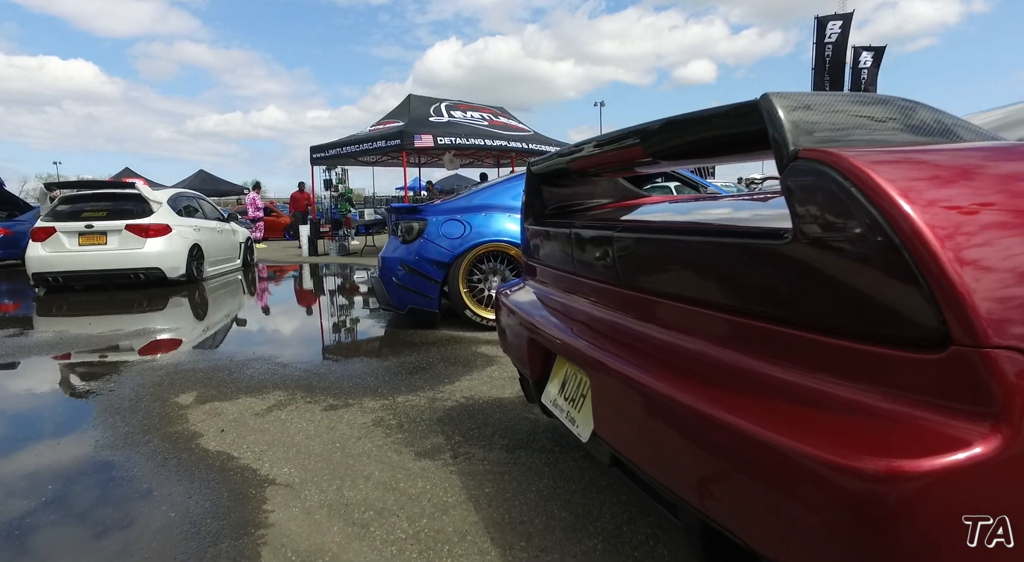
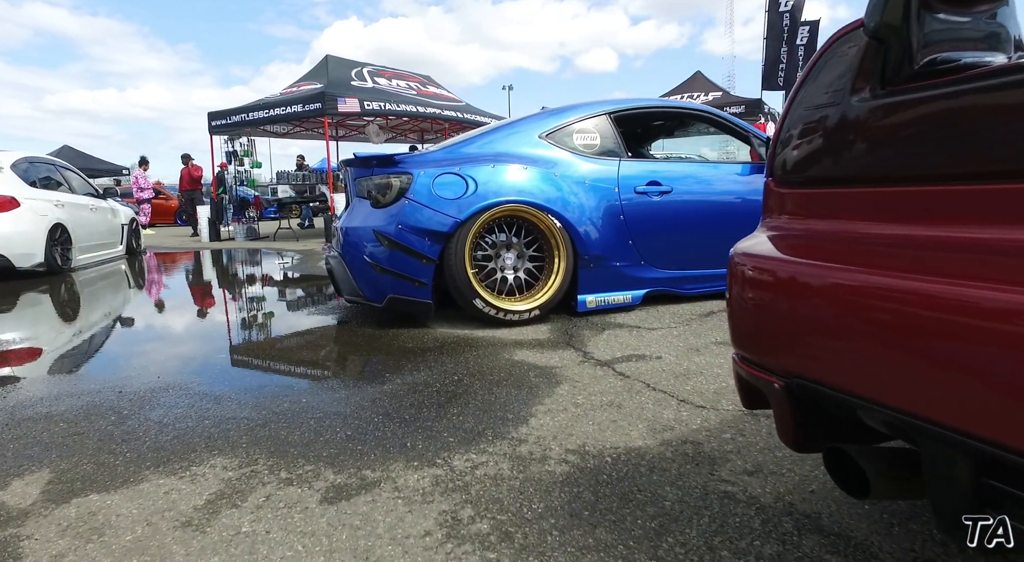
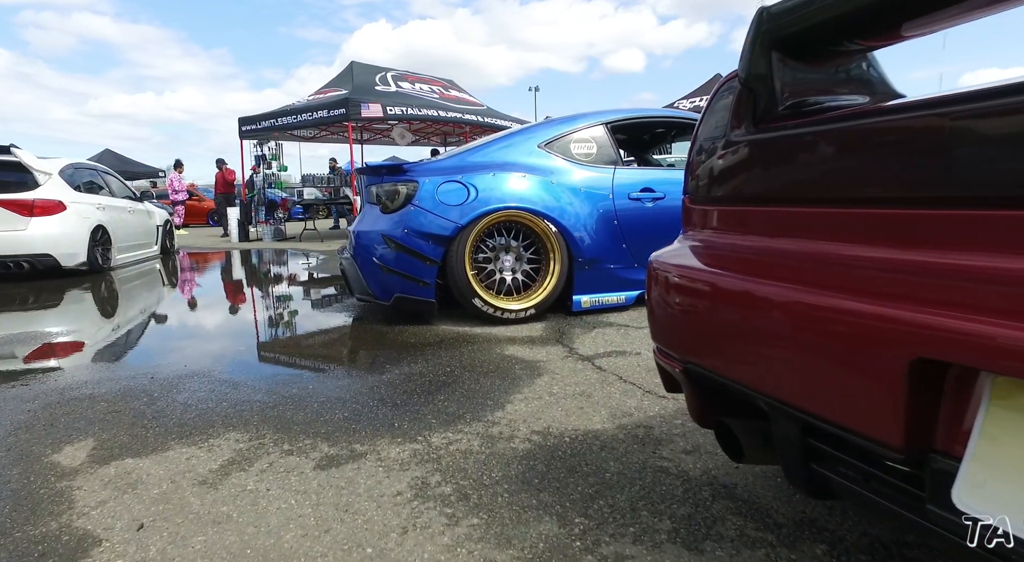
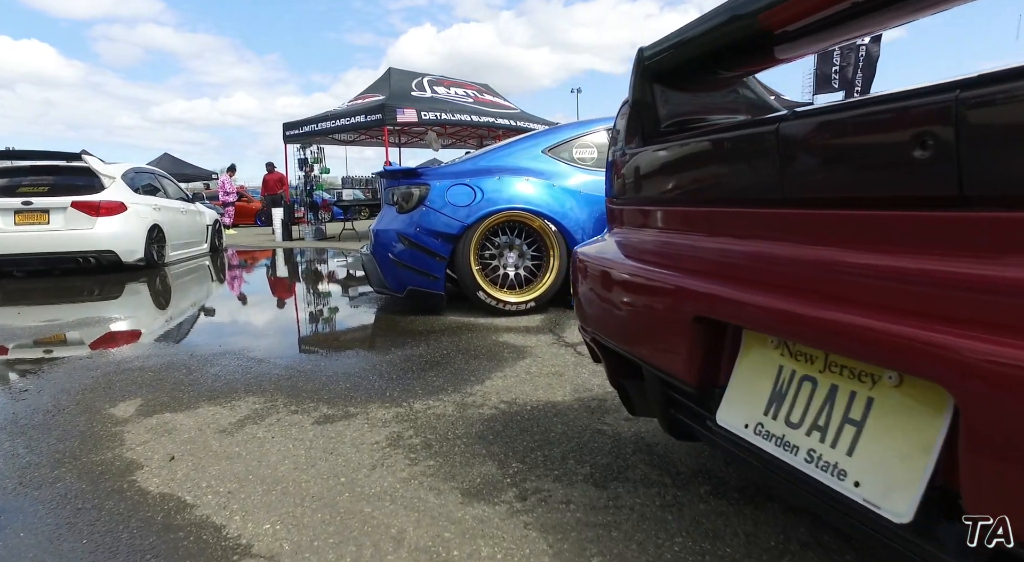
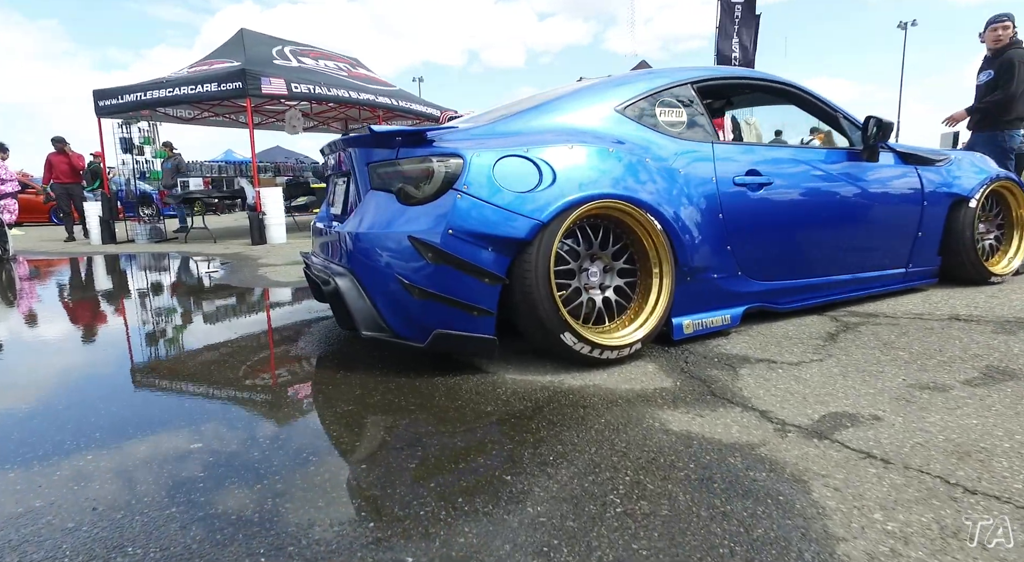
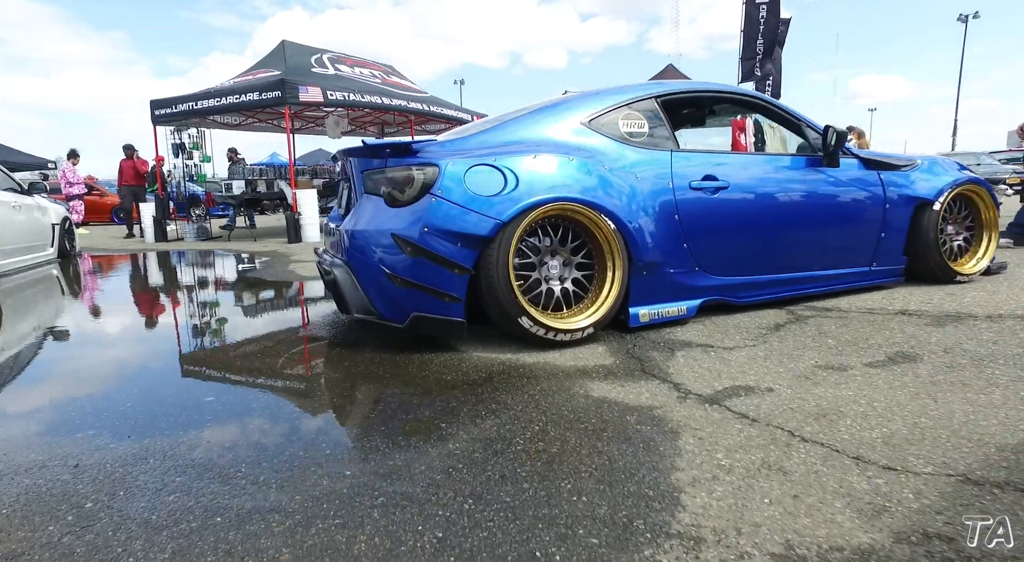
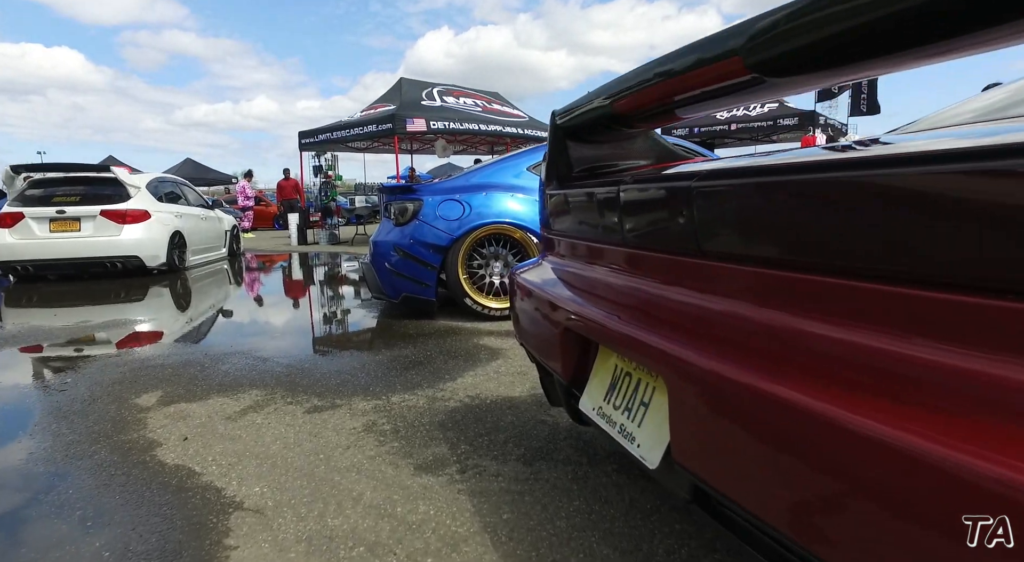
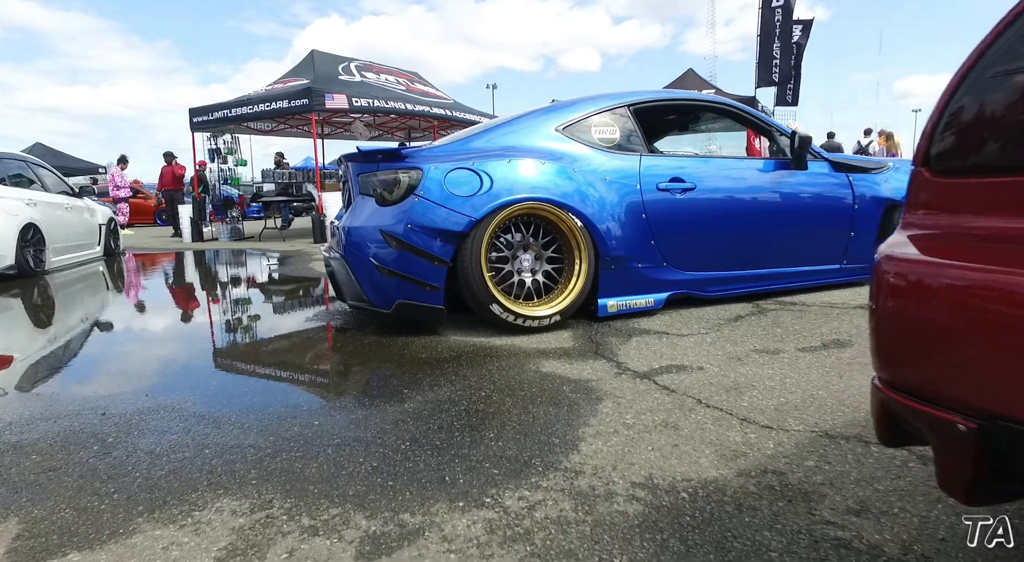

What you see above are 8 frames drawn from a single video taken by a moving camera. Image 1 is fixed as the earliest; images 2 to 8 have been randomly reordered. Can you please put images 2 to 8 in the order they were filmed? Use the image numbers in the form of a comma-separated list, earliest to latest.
7, 4, 3, 2, 8, 6, 5
